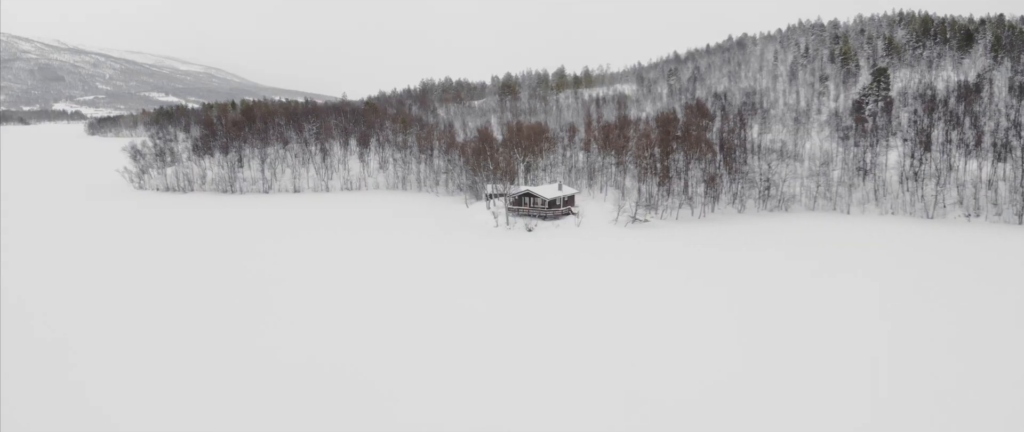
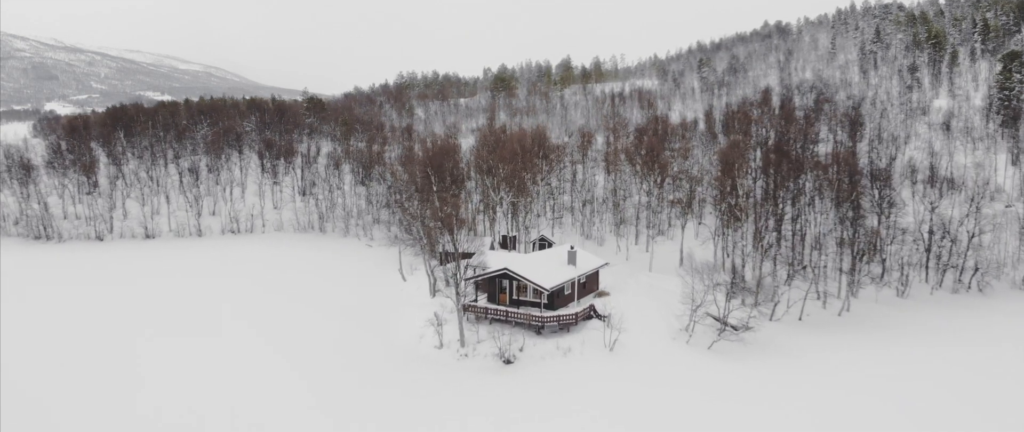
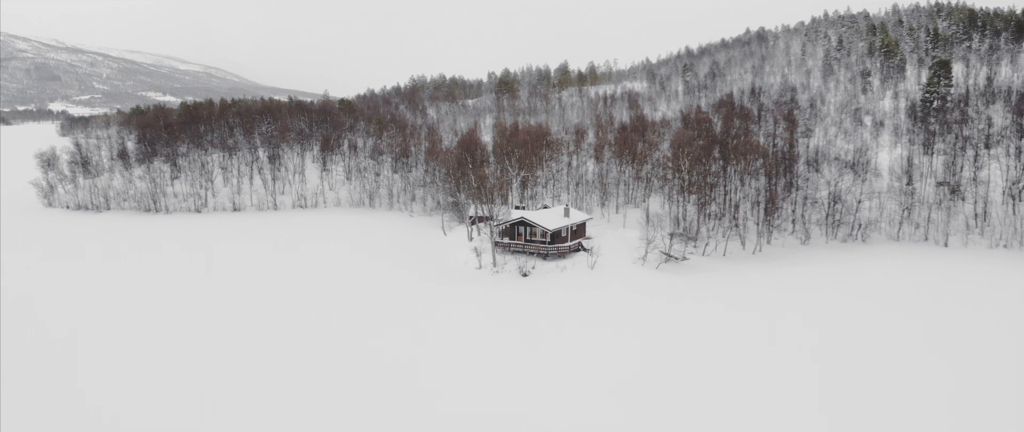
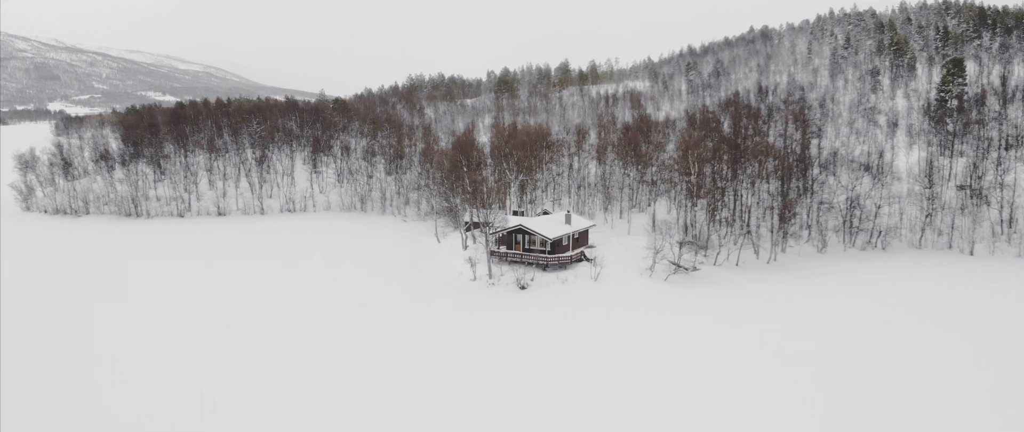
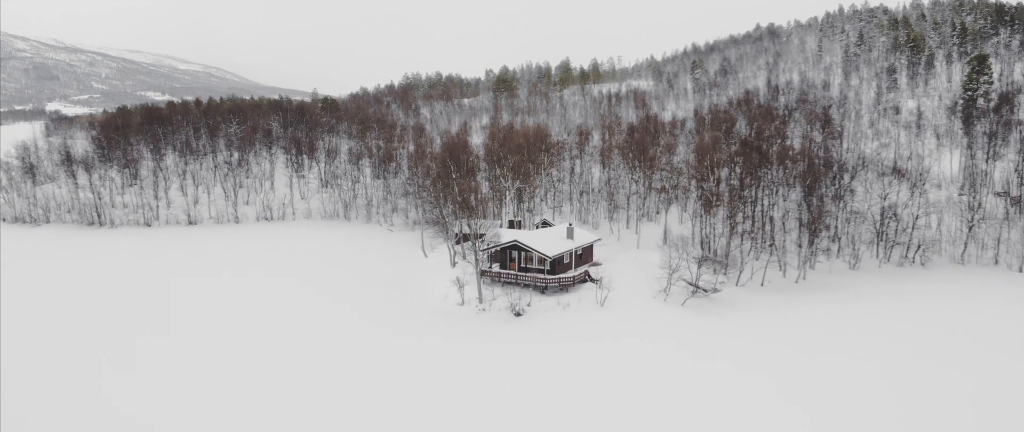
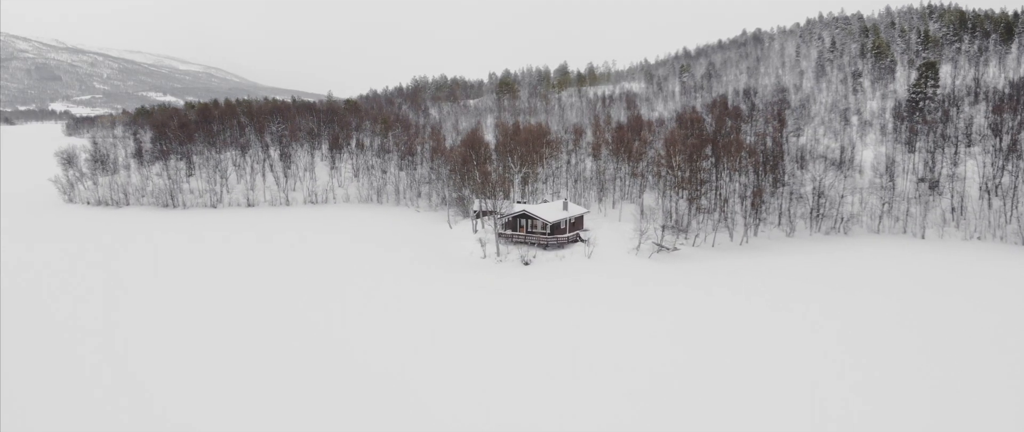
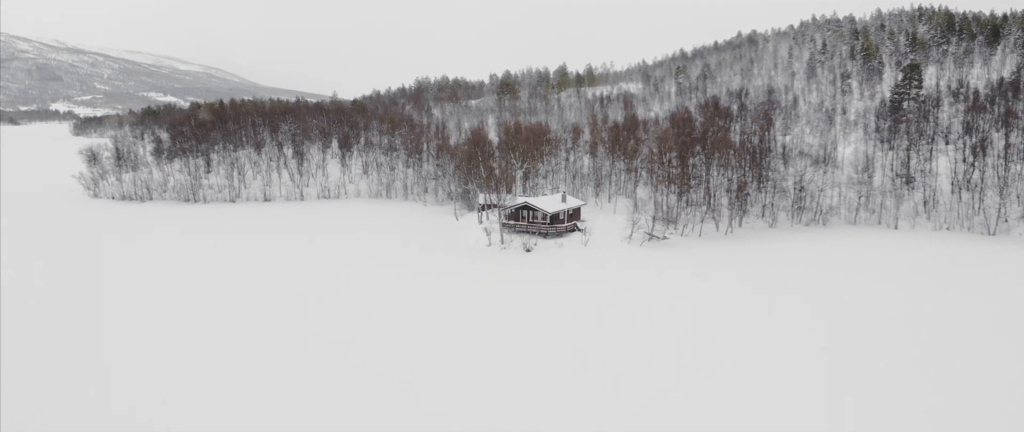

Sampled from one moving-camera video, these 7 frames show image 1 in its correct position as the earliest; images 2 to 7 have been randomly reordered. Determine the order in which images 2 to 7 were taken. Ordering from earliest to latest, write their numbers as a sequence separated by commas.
7, 6, 3, 4, 5, 2
